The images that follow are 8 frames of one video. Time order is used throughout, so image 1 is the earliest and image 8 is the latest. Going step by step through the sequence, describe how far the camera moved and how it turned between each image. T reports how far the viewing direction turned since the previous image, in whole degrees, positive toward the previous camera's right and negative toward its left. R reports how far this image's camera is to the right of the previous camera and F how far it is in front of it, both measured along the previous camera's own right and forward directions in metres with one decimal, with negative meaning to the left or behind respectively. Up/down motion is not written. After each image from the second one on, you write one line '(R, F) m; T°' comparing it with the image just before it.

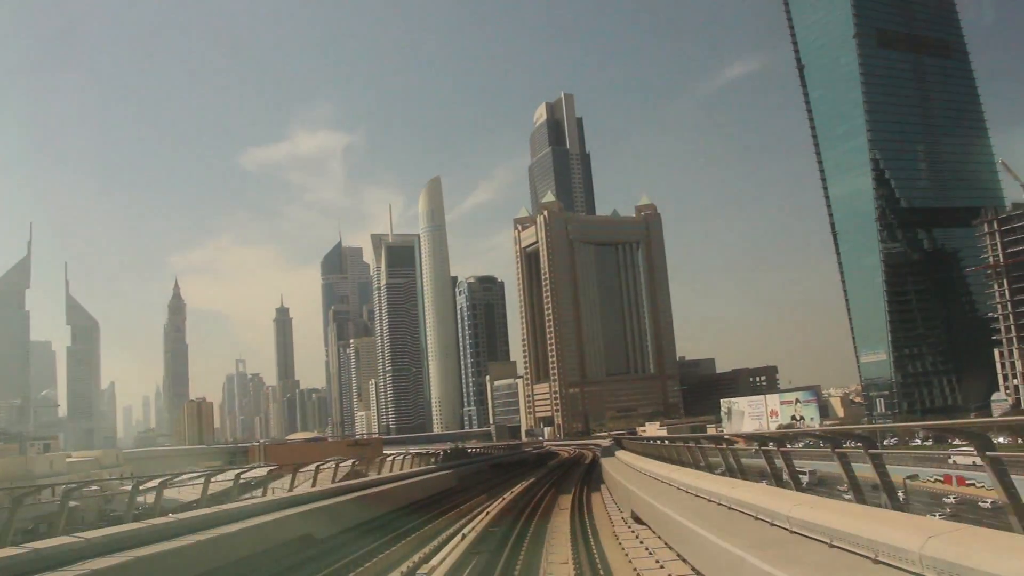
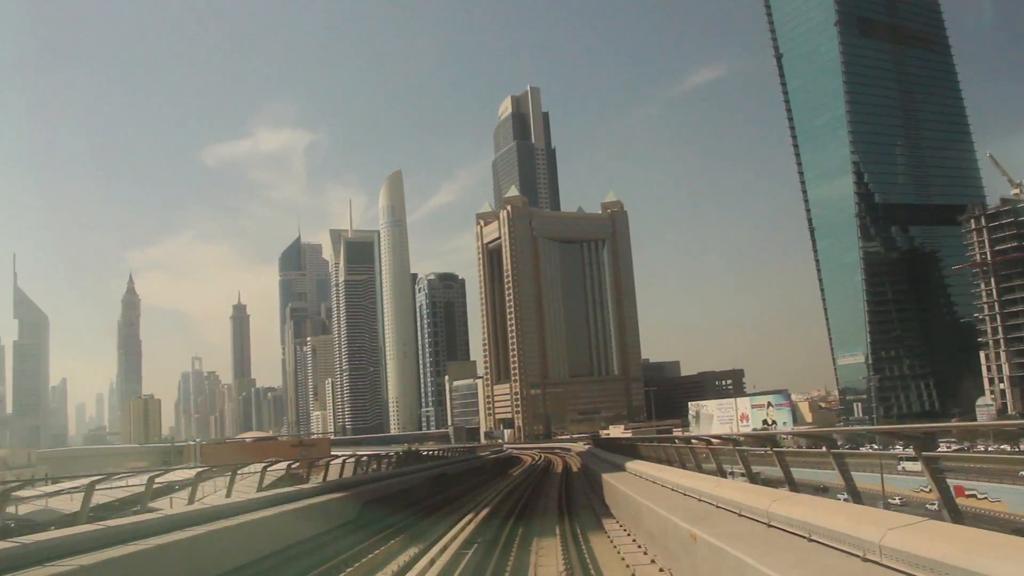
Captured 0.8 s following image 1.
(+0.4, +4.6) m; +3°
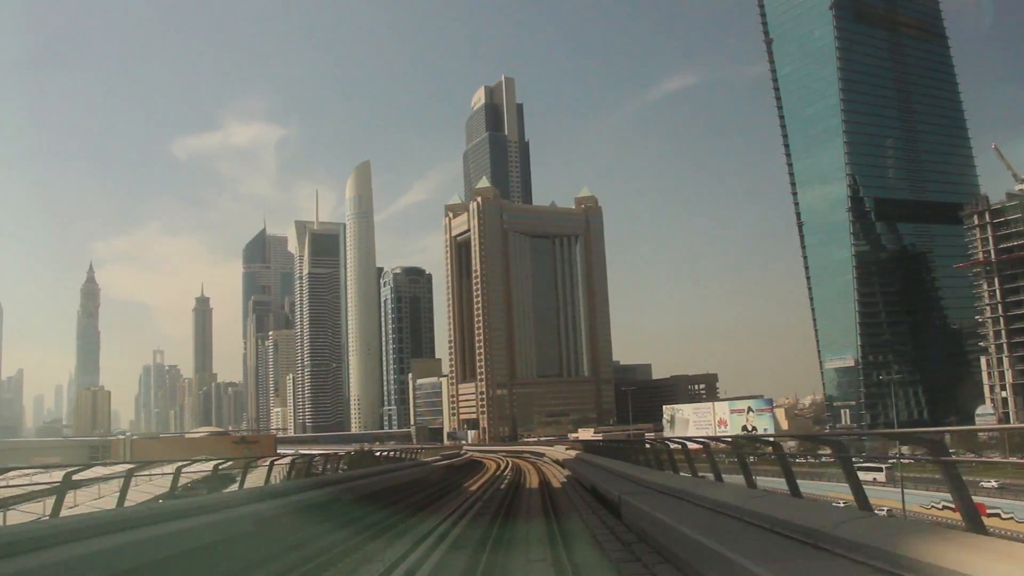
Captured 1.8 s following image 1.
(+0.3, +4.9) m; +2°
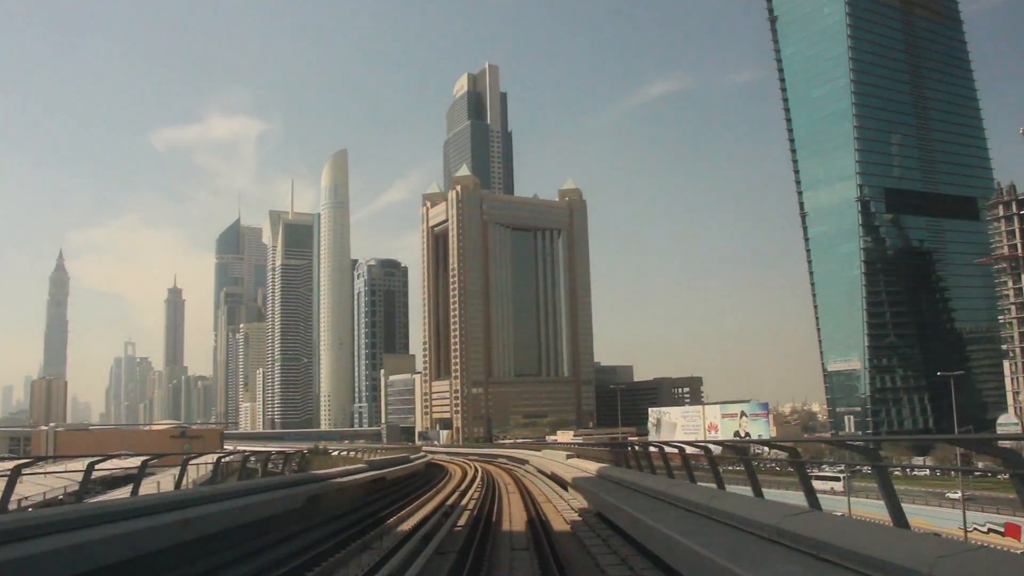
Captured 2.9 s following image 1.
(+0.1, +5.2) m; +1°
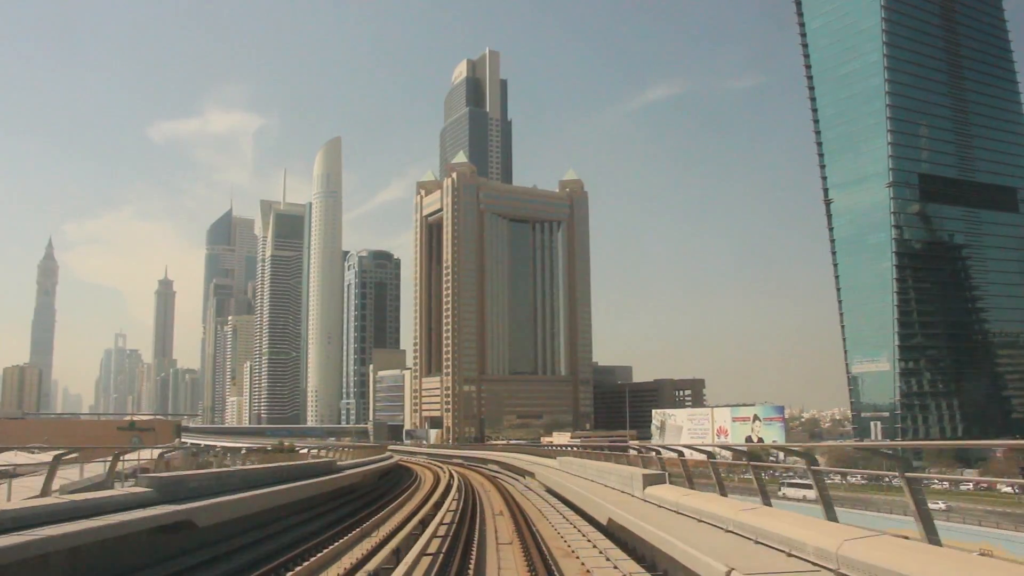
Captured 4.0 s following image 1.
(-0.2, +5.0) m; 0°
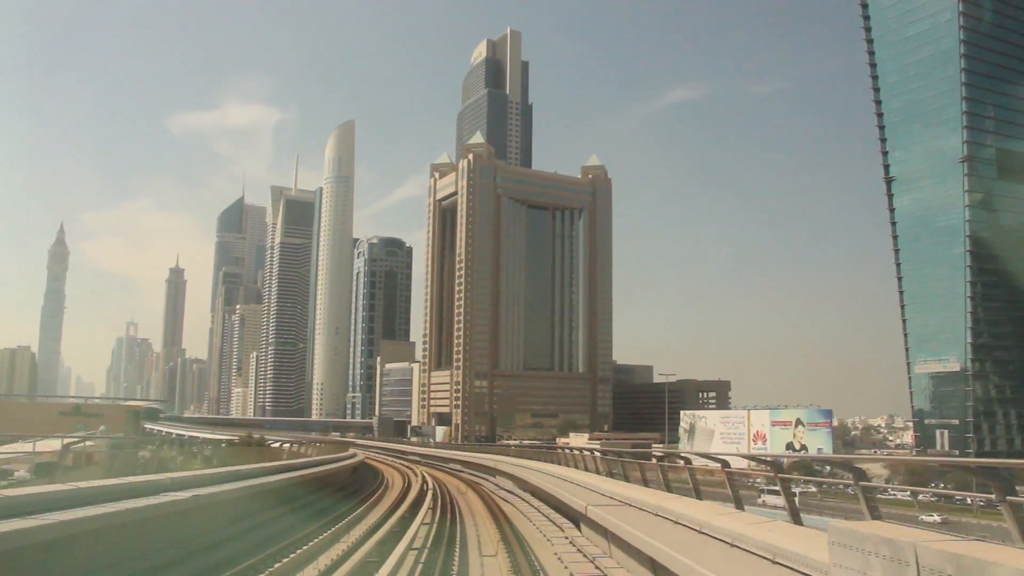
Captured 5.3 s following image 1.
(-0.6, +6.0) m; -1°
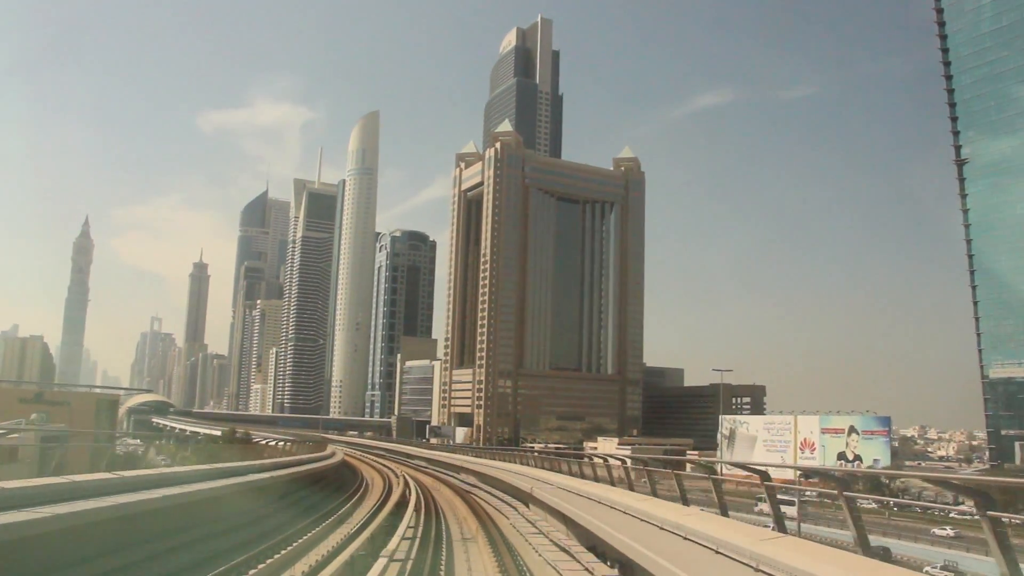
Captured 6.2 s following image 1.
(-0.6, +4.3) m; -2°
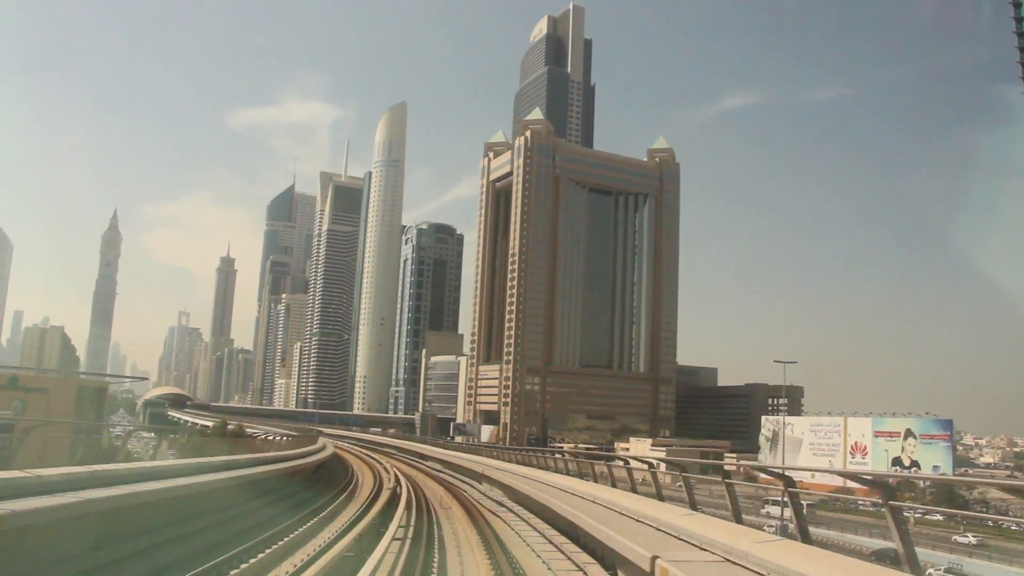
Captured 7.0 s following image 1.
(-0.5, +3.1) m; -2°
